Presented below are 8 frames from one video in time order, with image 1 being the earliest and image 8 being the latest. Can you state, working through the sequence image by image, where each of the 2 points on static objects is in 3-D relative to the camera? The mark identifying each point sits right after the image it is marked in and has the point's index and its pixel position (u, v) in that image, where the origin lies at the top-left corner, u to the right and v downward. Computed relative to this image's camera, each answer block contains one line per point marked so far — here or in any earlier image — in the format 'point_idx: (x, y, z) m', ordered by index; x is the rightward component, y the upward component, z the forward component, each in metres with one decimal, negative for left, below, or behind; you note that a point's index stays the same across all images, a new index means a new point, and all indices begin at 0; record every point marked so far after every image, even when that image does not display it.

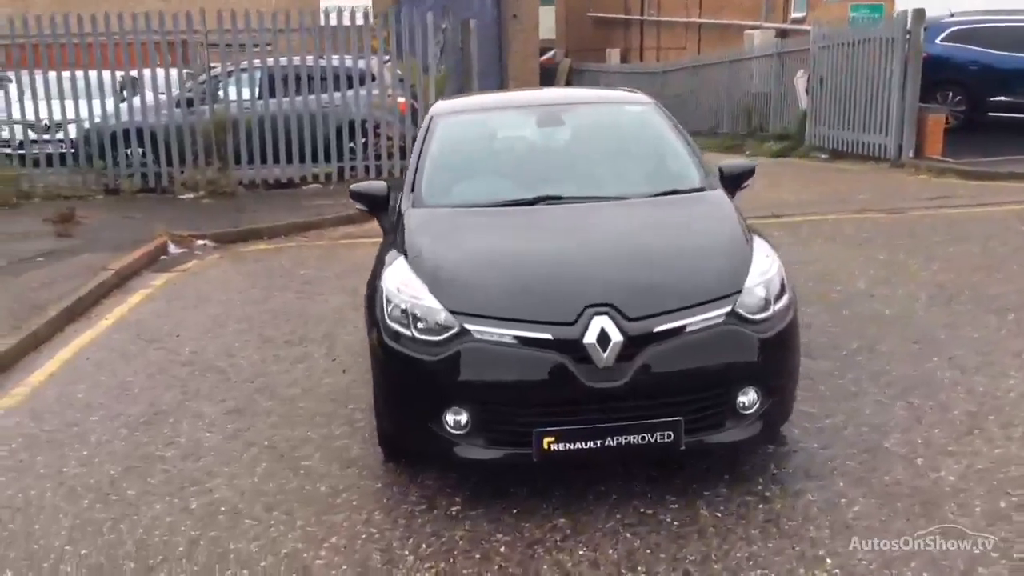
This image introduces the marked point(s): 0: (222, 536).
0: (-1.1, -0.9, +3.8) m
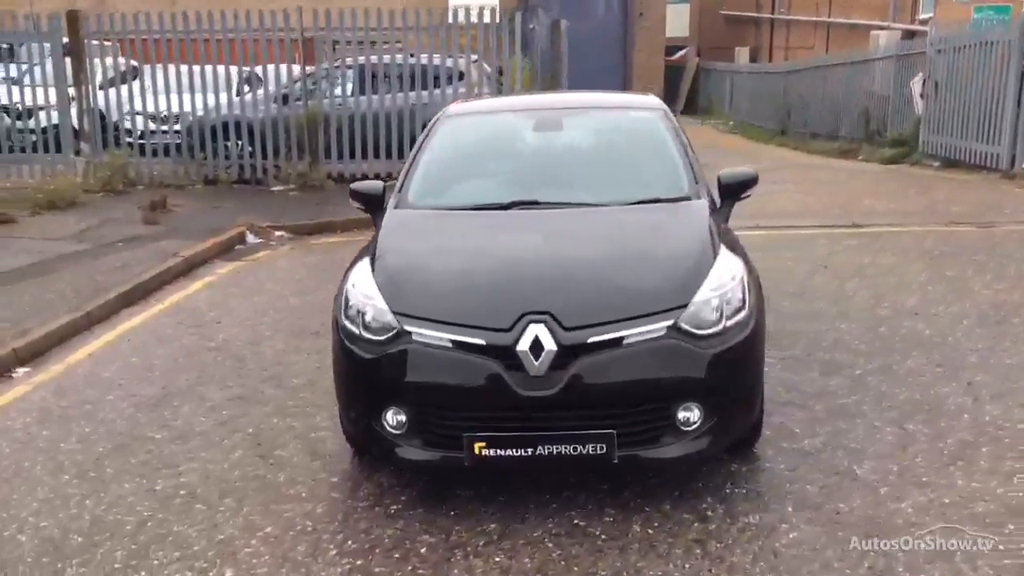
0: (-1.3, -0.9, +4.0) m
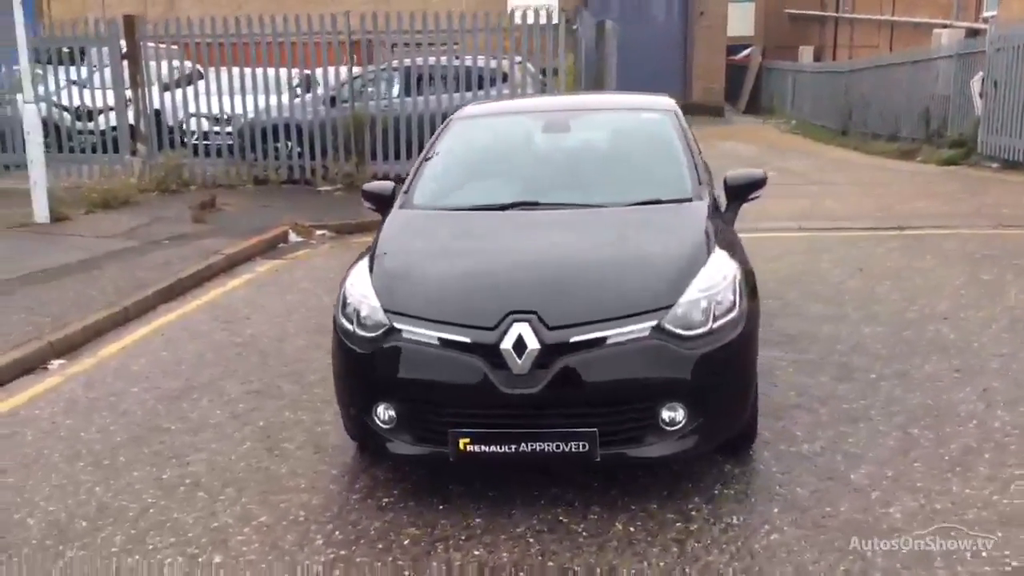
0: (-1.4, -0.9, +4.2) m
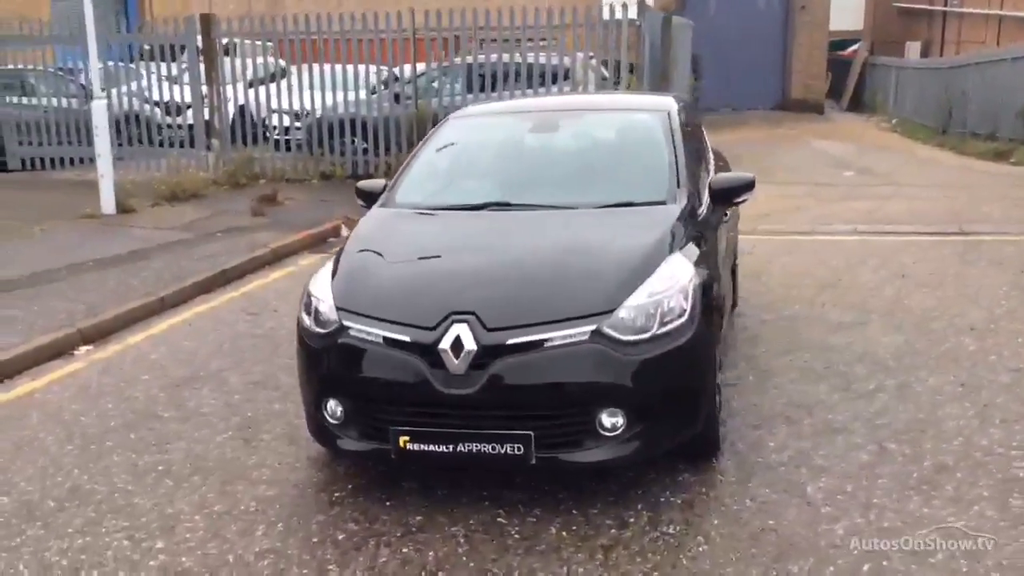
0: (-1.6, -0.8, +4.3) m
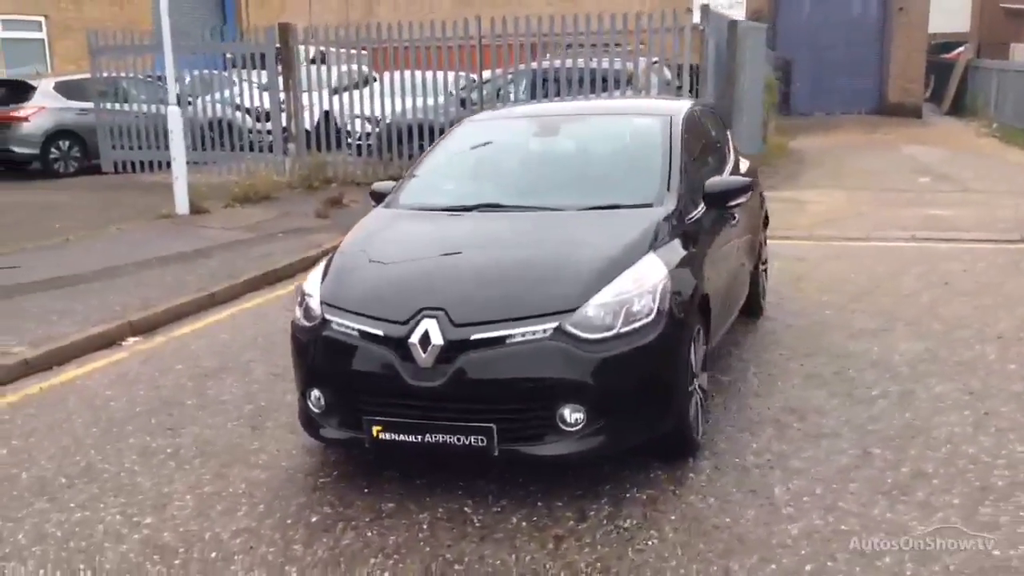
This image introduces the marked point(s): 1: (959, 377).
0: (-1.6, -0.8, +4.6) m
1: (+2.4, -0.5, +5.5) m
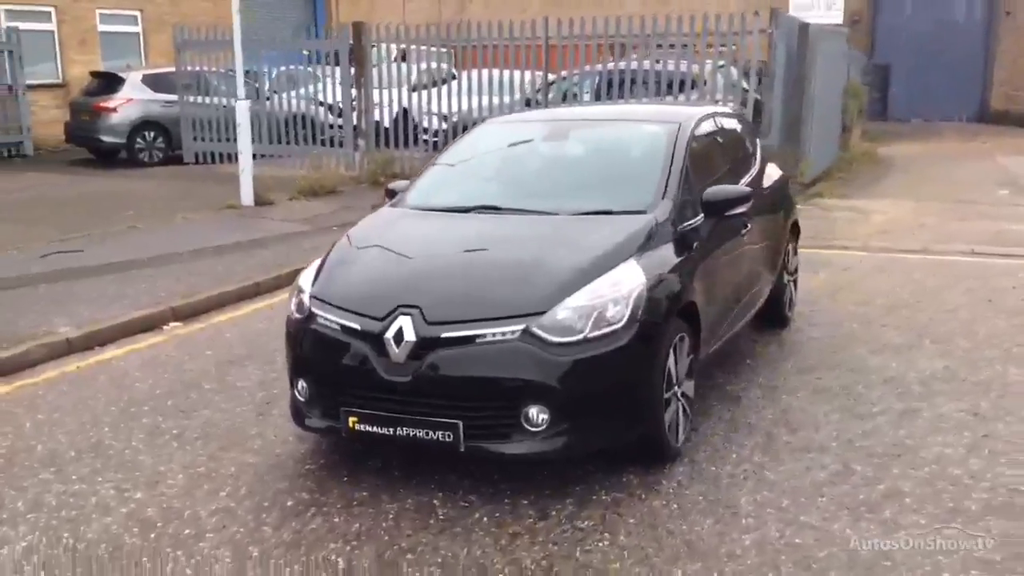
0: (-1.7, -0.8, +4.9) m
1: (+2.4, -0.6, +5.4) m
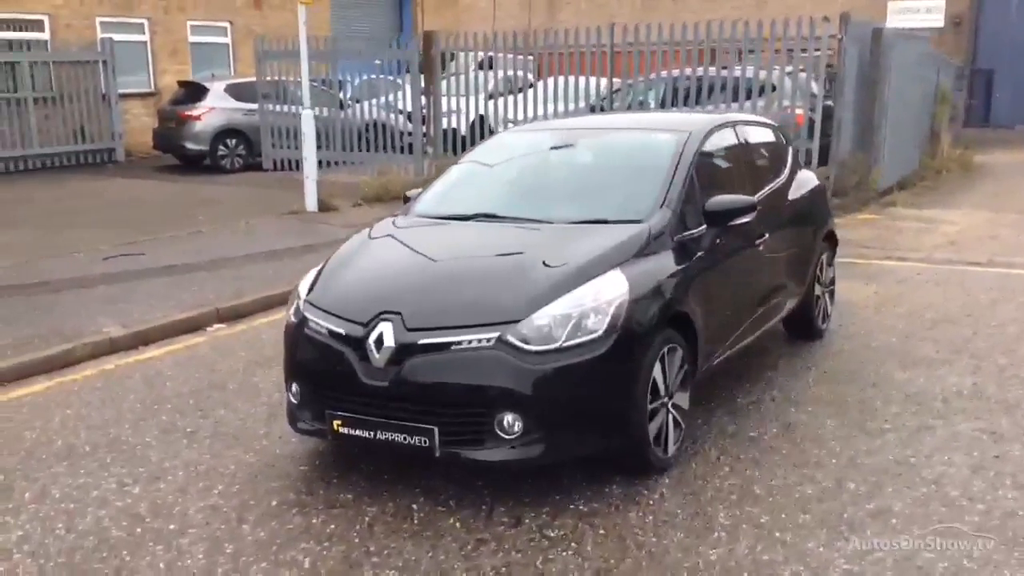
0: (-1.7, -0.8, +5.1) m
1: (+2.4, -0.6, +5.2) m
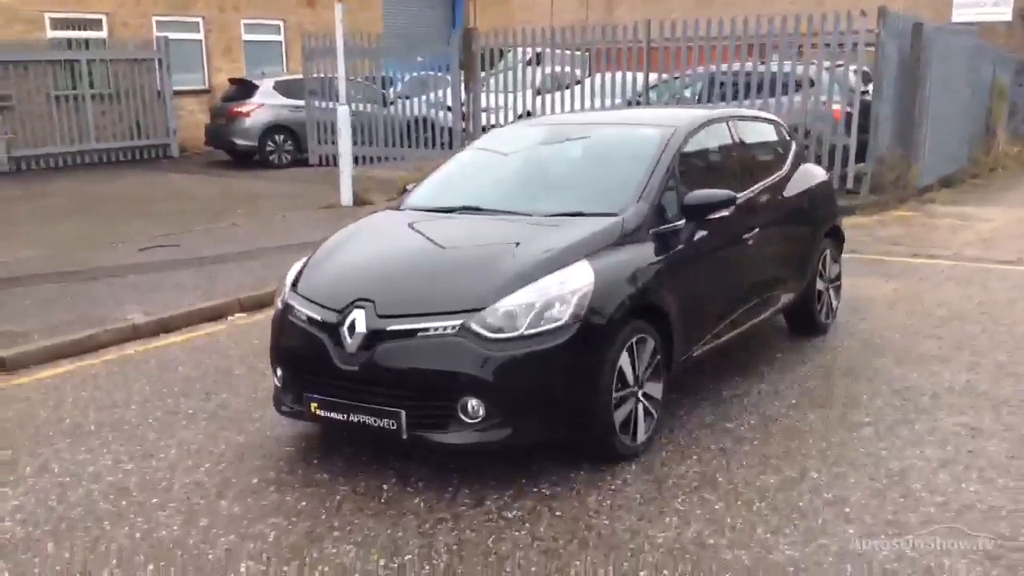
0: (-1.8, -0.7, +5.3) m
1: (+2.3, -0.6, +5.2) m
